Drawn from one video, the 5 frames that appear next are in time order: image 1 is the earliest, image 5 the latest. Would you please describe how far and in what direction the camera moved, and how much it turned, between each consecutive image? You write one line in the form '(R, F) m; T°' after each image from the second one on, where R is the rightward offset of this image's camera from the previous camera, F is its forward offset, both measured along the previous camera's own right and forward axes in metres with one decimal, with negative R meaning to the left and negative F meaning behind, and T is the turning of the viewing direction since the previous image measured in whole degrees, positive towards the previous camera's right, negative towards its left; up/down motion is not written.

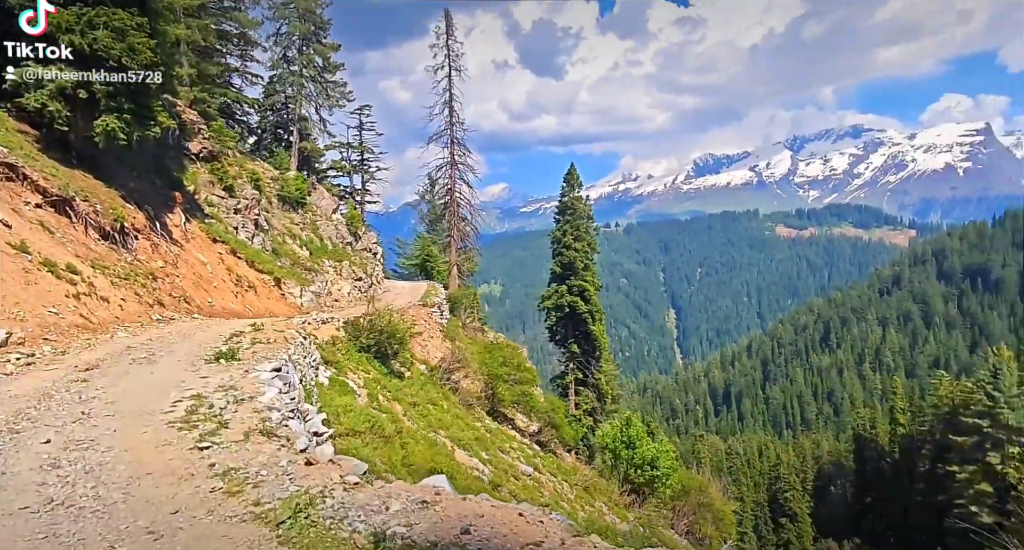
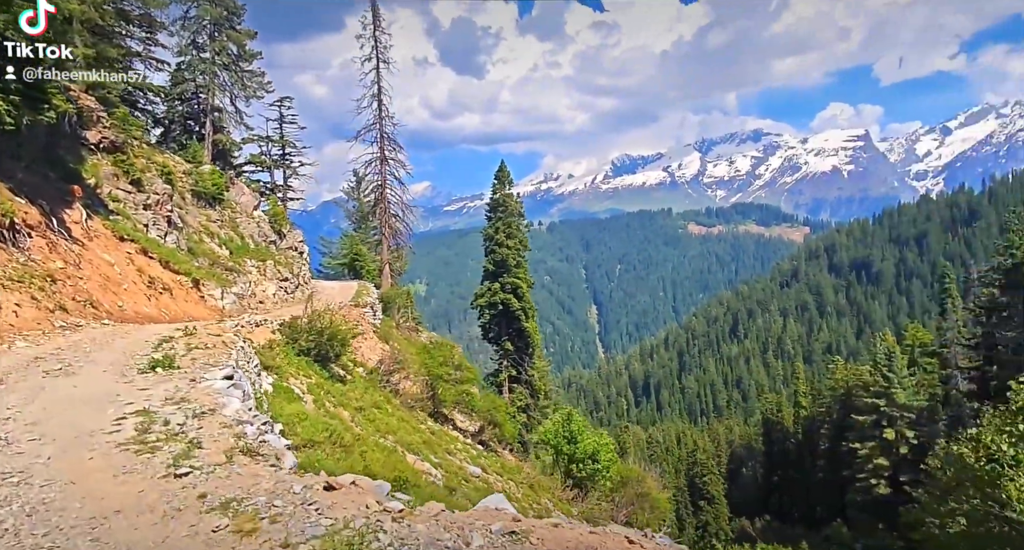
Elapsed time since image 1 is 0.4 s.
(-0.5, +0.6) m; +5°
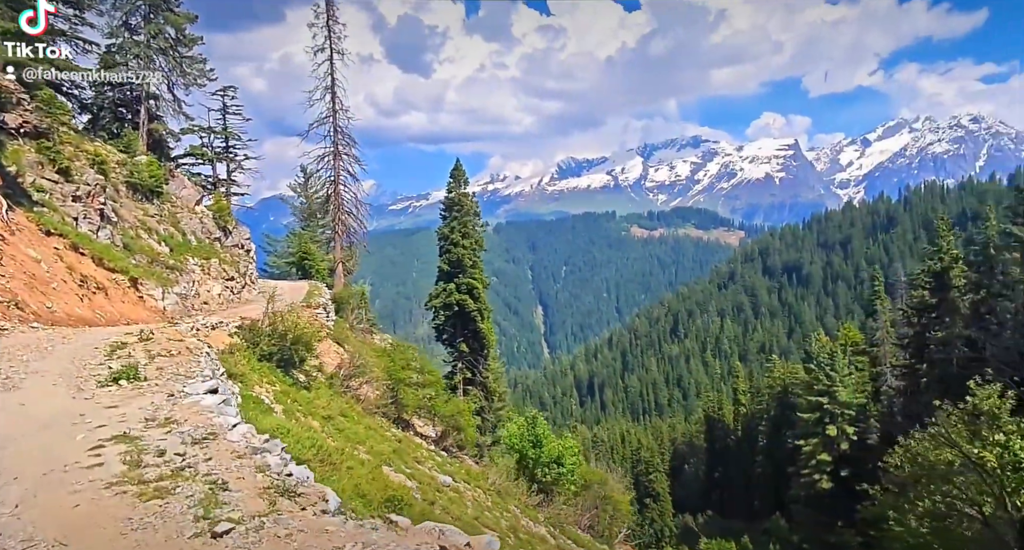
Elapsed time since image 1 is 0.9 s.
(-0.6, +0.8) m; +4°
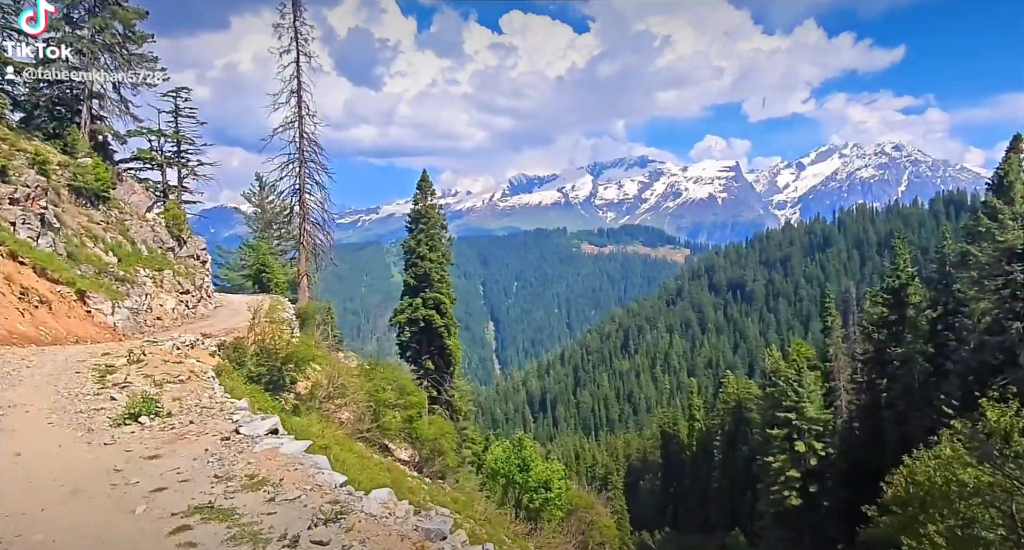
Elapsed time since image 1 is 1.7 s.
(-1.0, +1.5) m; +4°
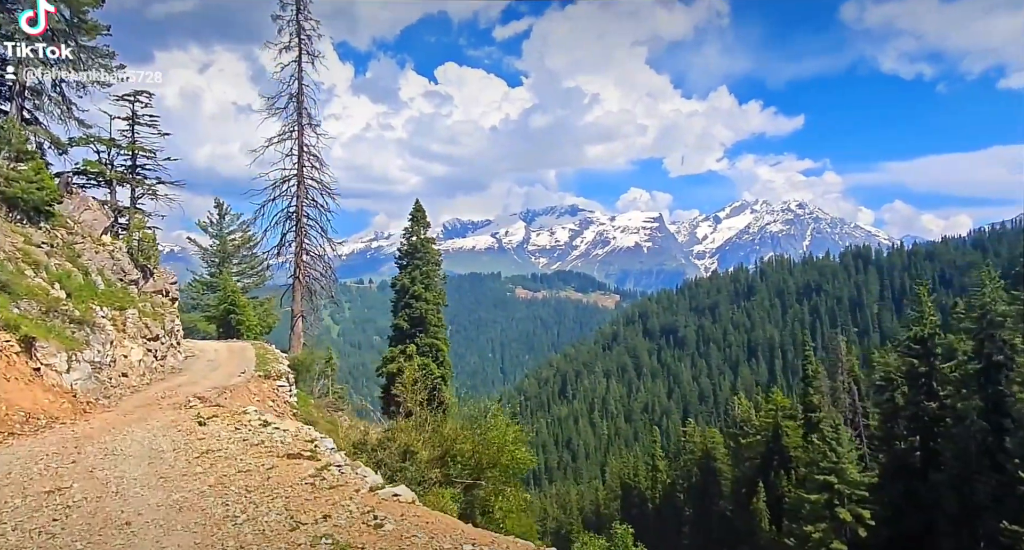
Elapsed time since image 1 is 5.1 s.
(-3.8, +5.9) m; +5°
